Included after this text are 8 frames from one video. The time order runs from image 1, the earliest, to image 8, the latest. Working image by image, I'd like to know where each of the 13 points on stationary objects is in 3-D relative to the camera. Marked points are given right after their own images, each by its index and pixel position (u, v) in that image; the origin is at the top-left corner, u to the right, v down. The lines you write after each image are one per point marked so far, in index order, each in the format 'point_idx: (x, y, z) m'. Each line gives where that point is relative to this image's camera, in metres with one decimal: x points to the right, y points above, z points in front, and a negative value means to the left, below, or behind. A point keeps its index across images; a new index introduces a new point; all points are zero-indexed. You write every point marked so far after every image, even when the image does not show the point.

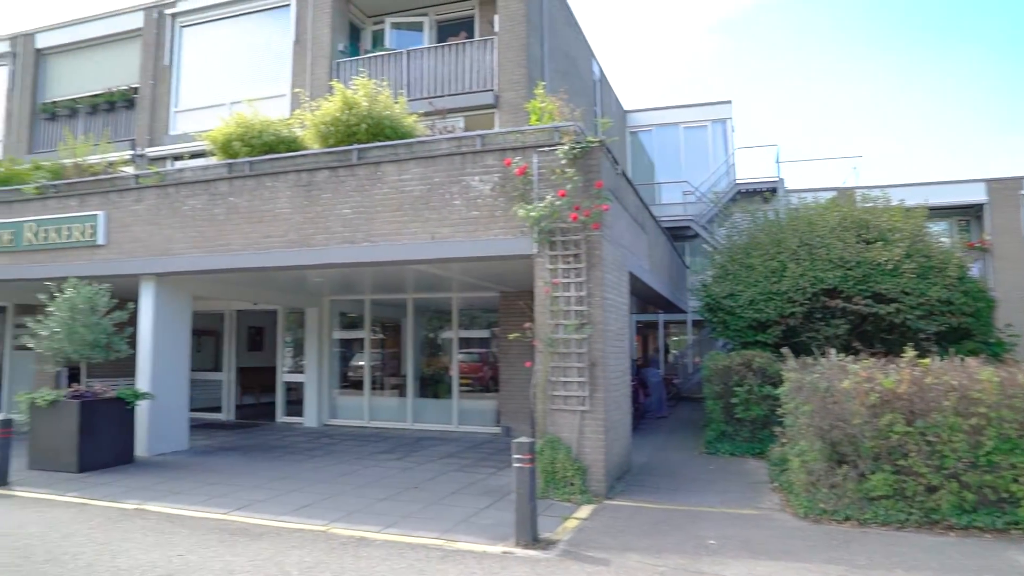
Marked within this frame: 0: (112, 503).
0: (-4.0, -2.1, +8.2) m
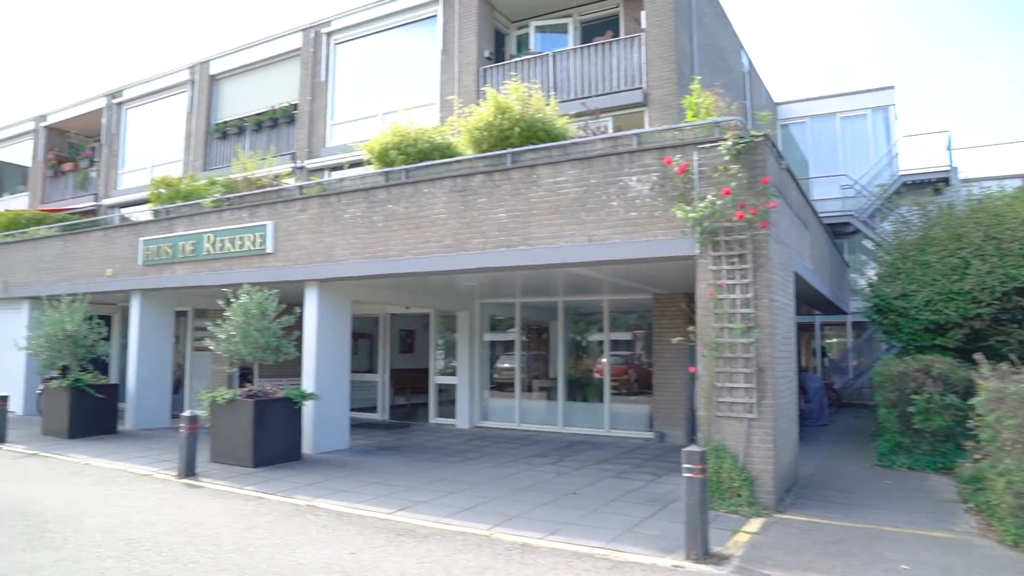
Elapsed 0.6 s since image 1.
0: (-2.4, -2.2, +8.6) m
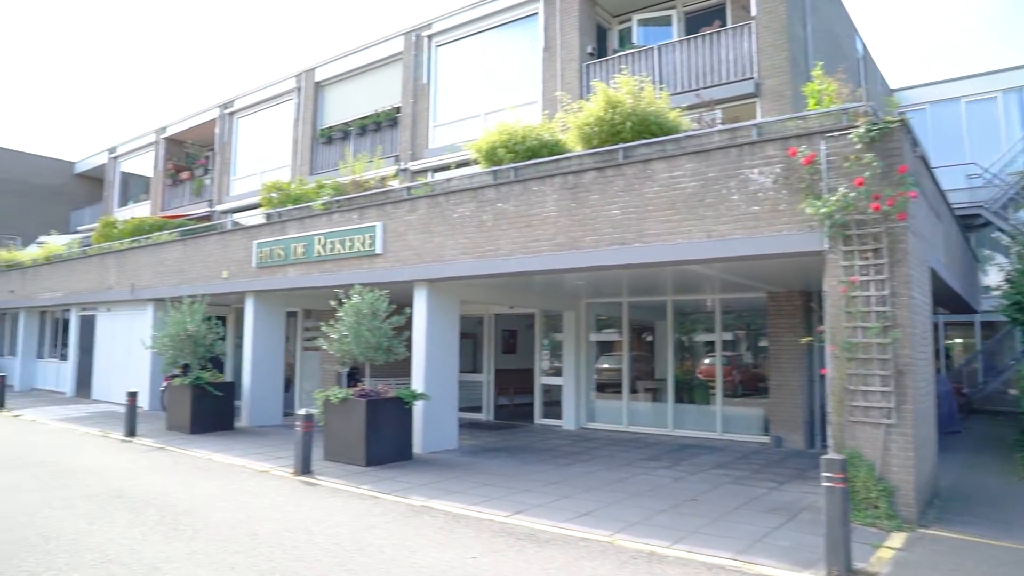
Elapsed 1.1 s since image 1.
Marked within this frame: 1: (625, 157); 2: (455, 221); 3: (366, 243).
0: (-1.2, -2.2, +8.6) m
1: (+1.3, +1.6, +9.8) m
2: (-0.8, +0.9, +11.3) m
3: (-2.2, +0.7, +12.5) m
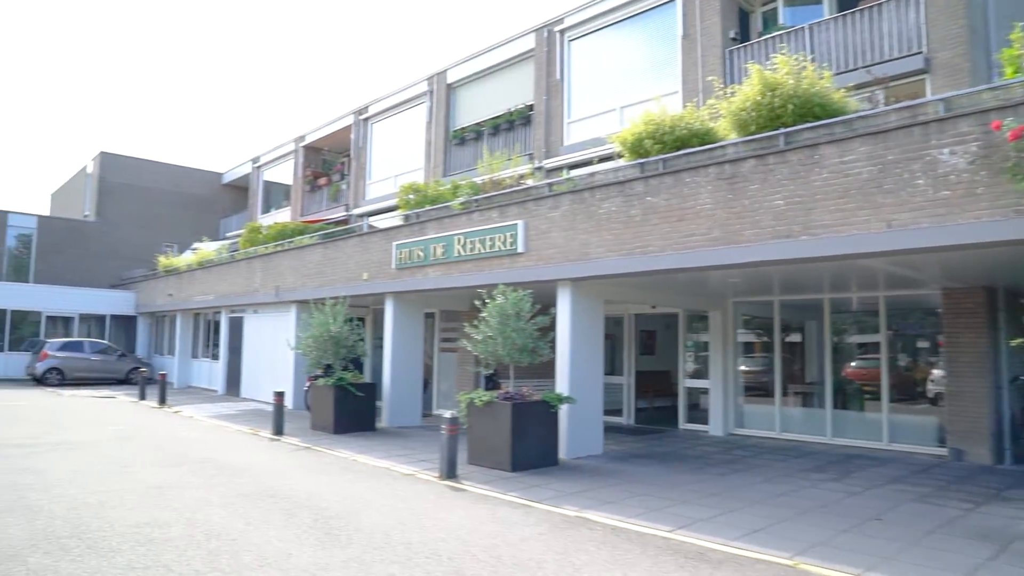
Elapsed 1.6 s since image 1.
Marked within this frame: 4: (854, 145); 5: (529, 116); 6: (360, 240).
0: (+0.4, -2.2, +8.2) m
1: (+3.0, +1.6, +9.0) m
2: (+1.2, +0.9, +10.8) m
3: (-0.1, +0.7, +12.2) m
4: (+3.5, +1.4, +8.3) m
5: (+0.4, +4.1, +19.6) m
6: (-2.9, +0.9, +15.8) m
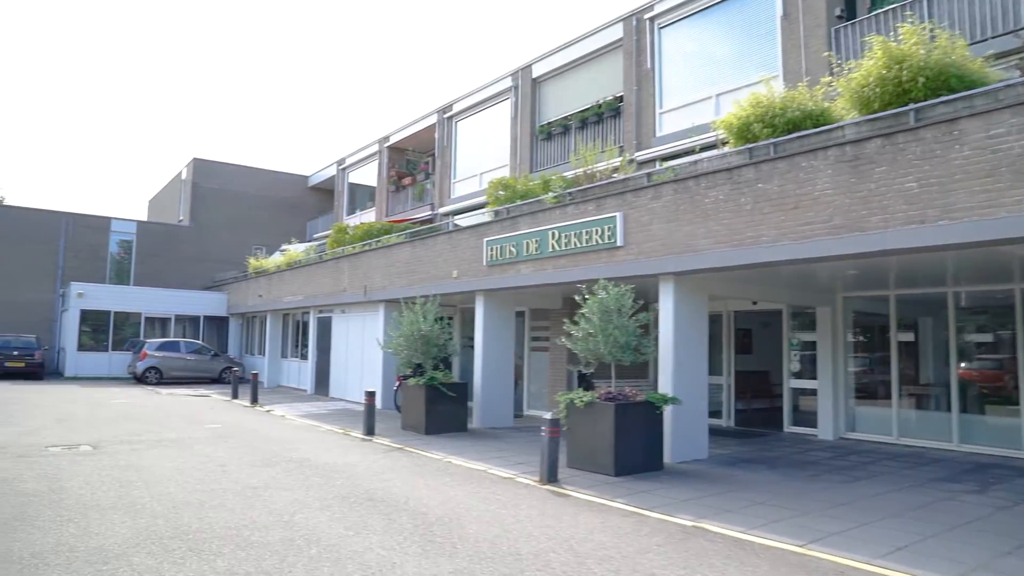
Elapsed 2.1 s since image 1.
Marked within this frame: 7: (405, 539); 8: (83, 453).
0: (+1.4, -2.1, +7.6) m
1: (+4.1, +1.7, +8.2) m
2: (+2.4, +1.0, +10.2) m
3: (+1.3, +0.8, +11.6) m
4: (+4.4, +1.5, +7.4) m
5: (+2.5, +4.2, +19.0) m
6: (-1.2, +1.0, +15.5) m
7: (-0.8, -2.0, +6.5) m
8: (-5.4, -2.1, +10.3) m
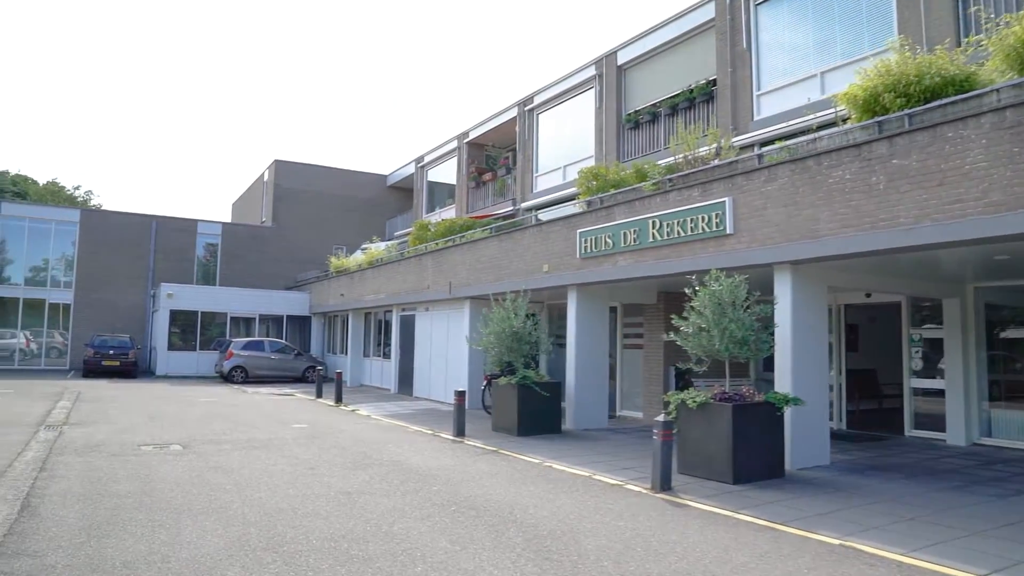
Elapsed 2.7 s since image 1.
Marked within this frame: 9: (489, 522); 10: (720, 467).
0: (+2.4, -2.0, +6.7) m
1: (+5.1, +1.8, +7.1) m
2: (+3.6, +1.1, +9.2) m
3: (+2.6, +0.9, +10.8) m
4: (+5.3, +1.7, +6.3) m
5: (+4.4, +4.3, +18.0) m
6: (+0.5, +1.1, +14.8) m
7: (0.0, -1.9, +5.8) m
8: (-4.1, -2.0, +10.0) m
9: (-0.2, -1.9, +6.8) m
10: (+2.3, -2.0, +8.9) m
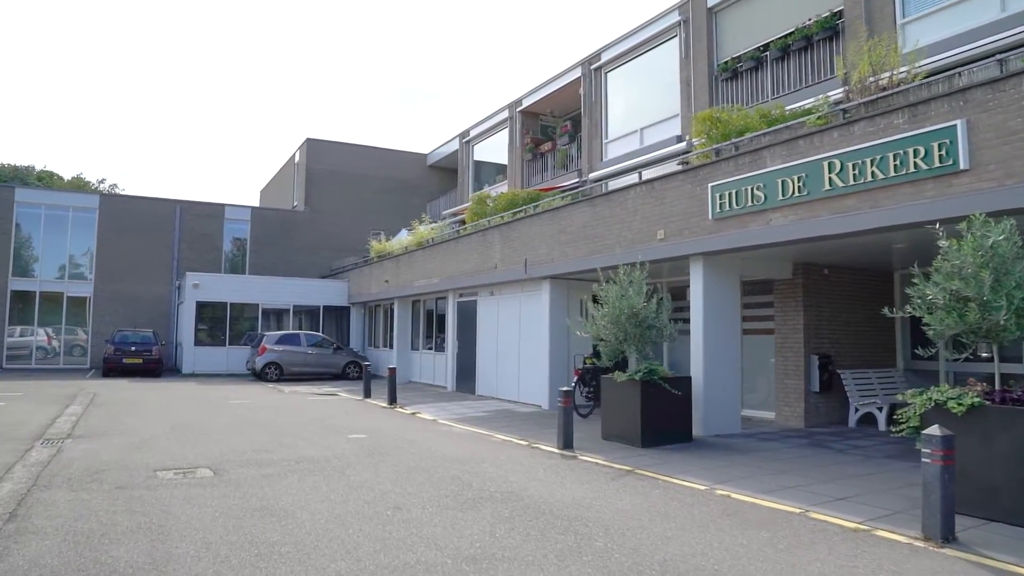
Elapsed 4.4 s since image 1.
0: (+3.7, -1.6, +3.8) m
1: (+6.3, +2.2, +4.0) m
2: (+4.9, +1.5, +6.2) m
3: (+4.0, +1.3, +7.8) m
4: (+6.6, +2.1, +3.2) m
5: (+5.9, +4.8, +14.9) m
6: (+2.0, +1.5, +11.9) m
7: (+1.3, -1.6, +2.9) m
8: (-2.7, -1.7, +7.3) m
9: (+1.1, -1.6, +3.9) m
10: (+3.6, -1.6, +5.9) m
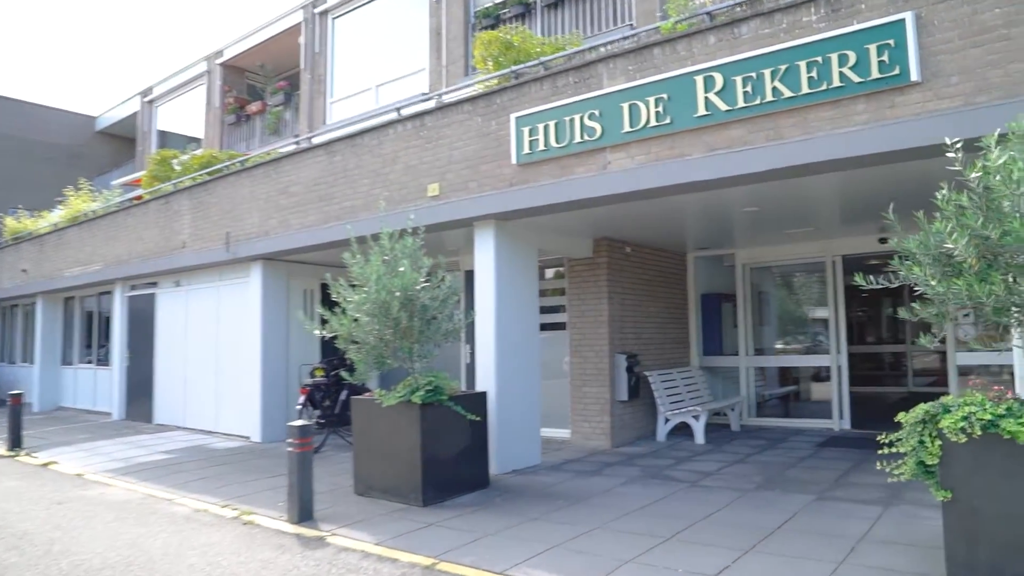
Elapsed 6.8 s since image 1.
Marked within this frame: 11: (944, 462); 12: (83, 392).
0: (+3.5, -1.4, +1.4) m
1: (+5.8, +2.5, +2.5) m
2: (+3.8, +1.8, +4.1) m
3: (+2.3, +1.5, +5.2) m
4: (+6.4, +2.3, +1.8) m
5: (+1.6, +5.0, +12.6) m
6: (-1.0, +1.7, +8.4) m
7: (+1.5, -1.3, -0.3) m
8: (-3.8, -1.5, +2.4) m
9: (+1.0, -1.4, +0.6) m
10: (+2.7, -1.3, +3.3) m
11: (+2.1, -0.9, +3.8) m
12: (-8.4, -2.1, +16.2) m
